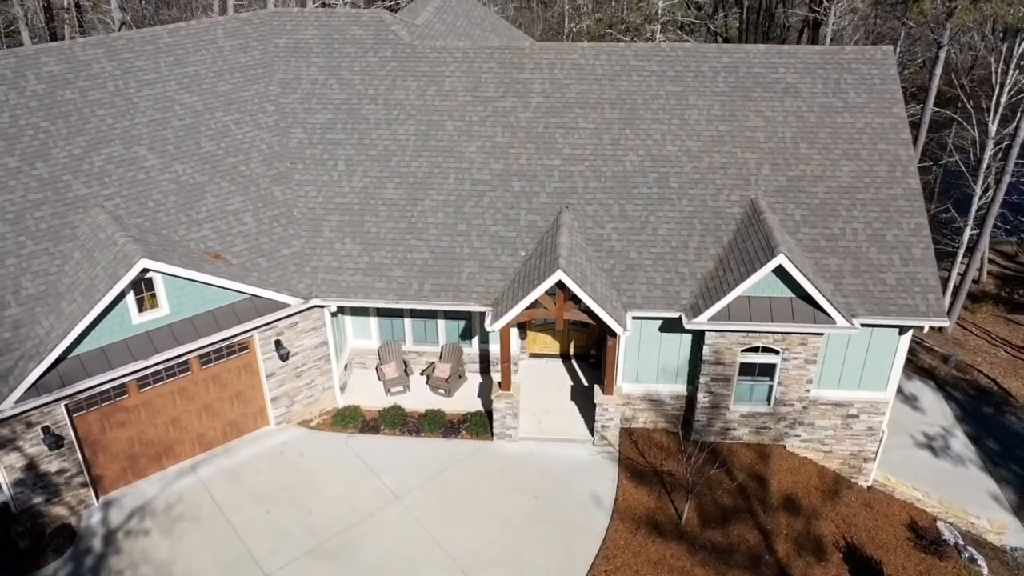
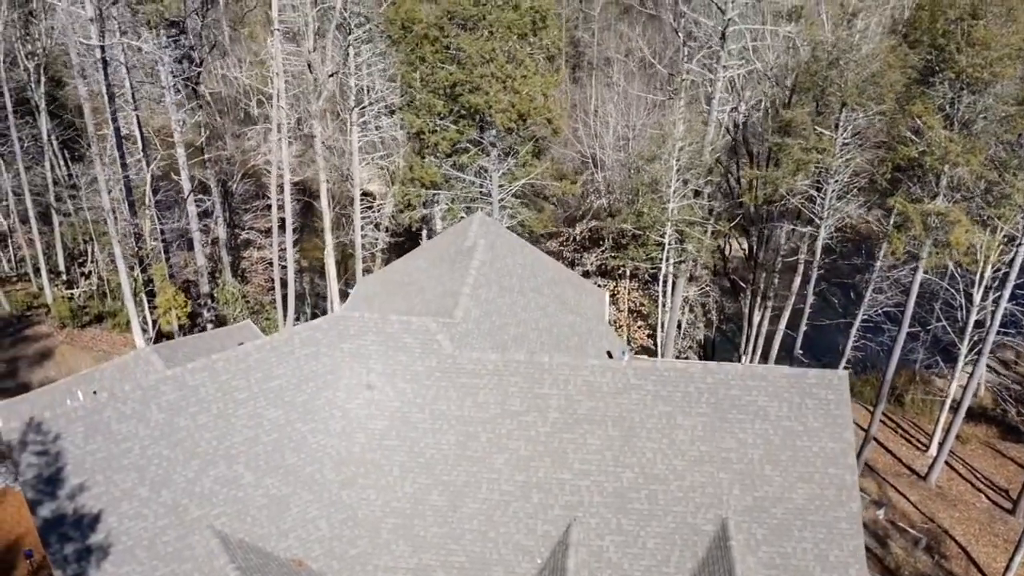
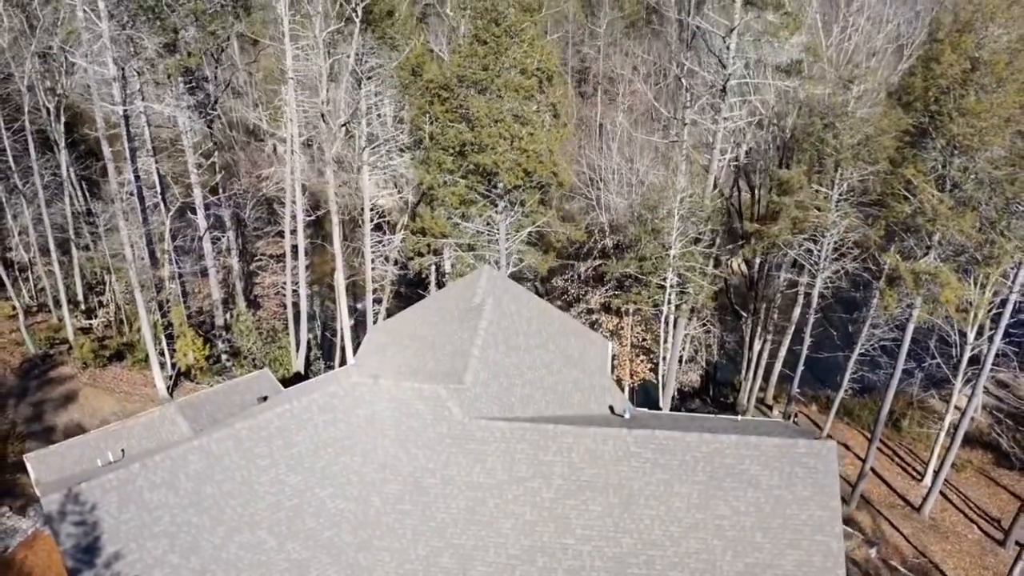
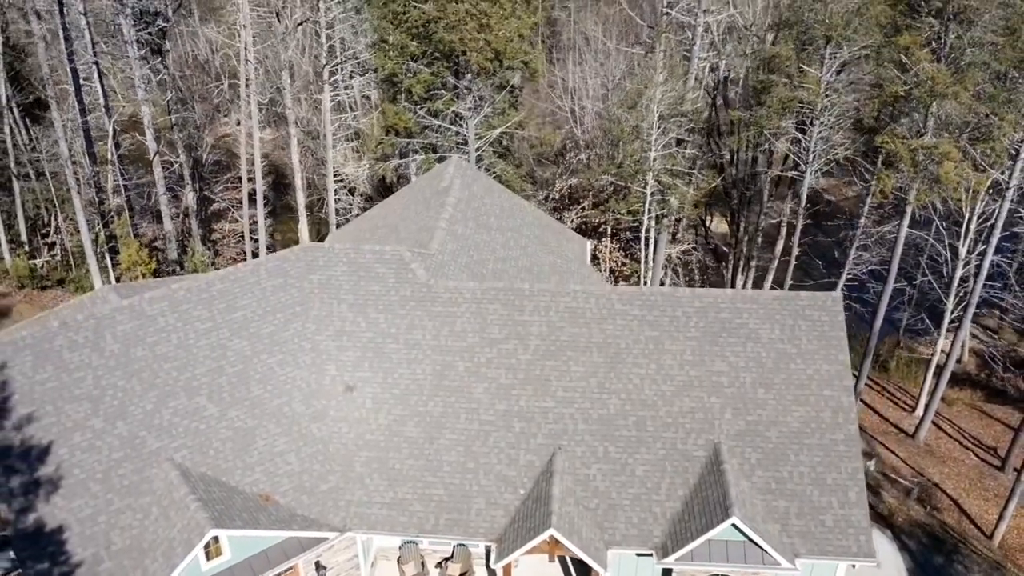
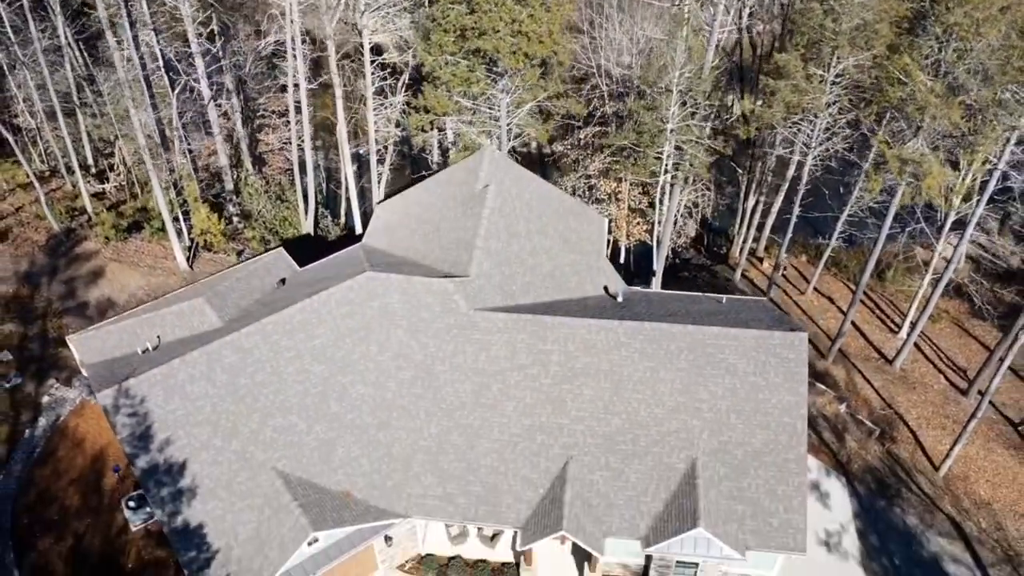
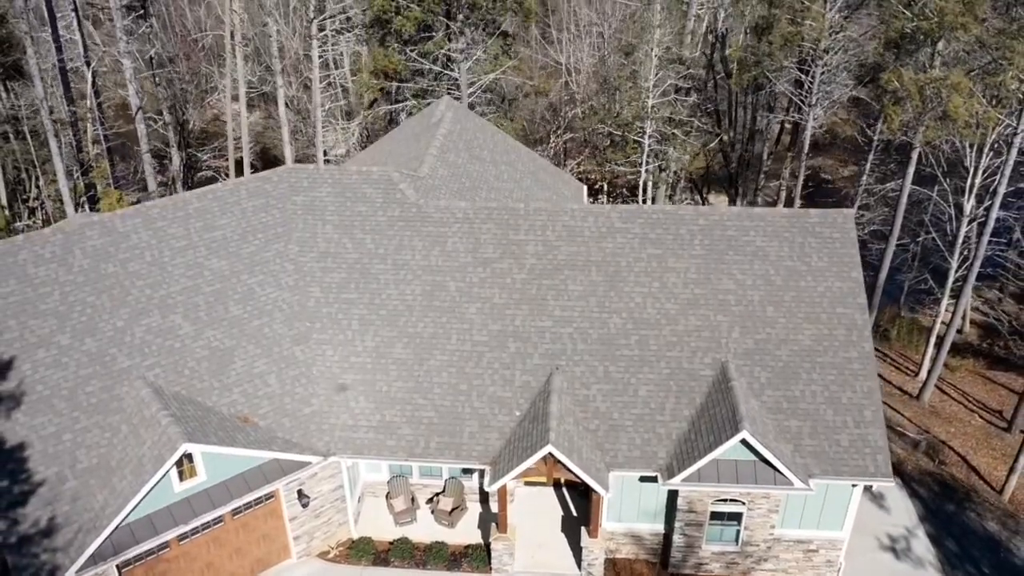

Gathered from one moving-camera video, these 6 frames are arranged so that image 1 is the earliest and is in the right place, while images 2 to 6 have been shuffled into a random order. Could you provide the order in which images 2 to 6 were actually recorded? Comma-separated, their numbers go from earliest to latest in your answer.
6, 4, 2, 3, 5
